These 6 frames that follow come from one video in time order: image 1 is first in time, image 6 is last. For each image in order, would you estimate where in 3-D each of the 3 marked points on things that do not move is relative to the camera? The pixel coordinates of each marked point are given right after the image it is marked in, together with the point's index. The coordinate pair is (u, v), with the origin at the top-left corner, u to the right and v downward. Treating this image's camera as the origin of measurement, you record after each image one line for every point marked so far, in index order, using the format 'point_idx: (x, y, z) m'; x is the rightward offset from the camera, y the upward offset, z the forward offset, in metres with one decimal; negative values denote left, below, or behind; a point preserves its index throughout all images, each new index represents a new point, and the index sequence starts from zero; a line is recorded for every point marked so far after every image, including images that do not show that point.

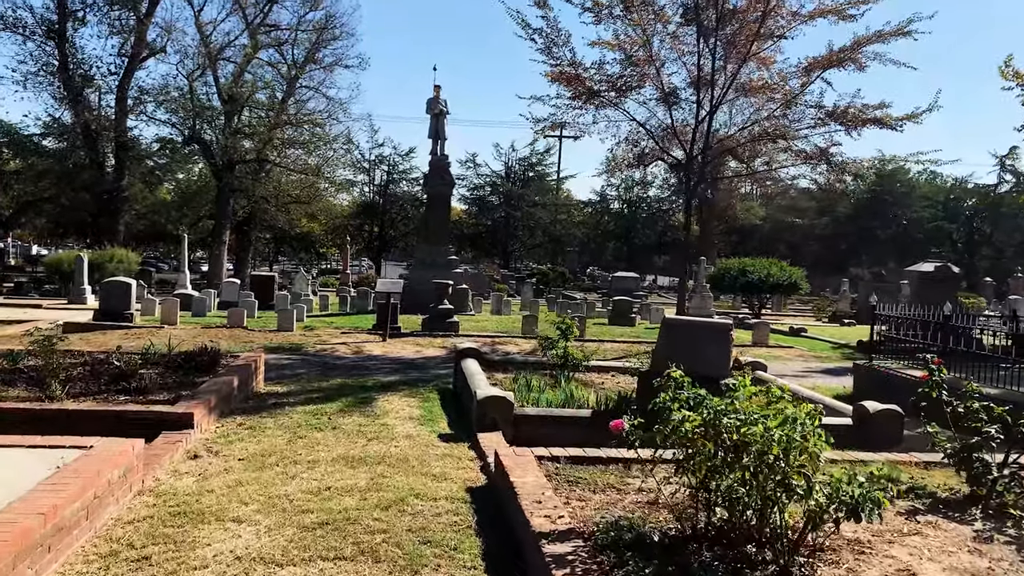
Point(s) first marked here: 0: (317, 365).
0: (-2.9, -1.2, +12.1) m
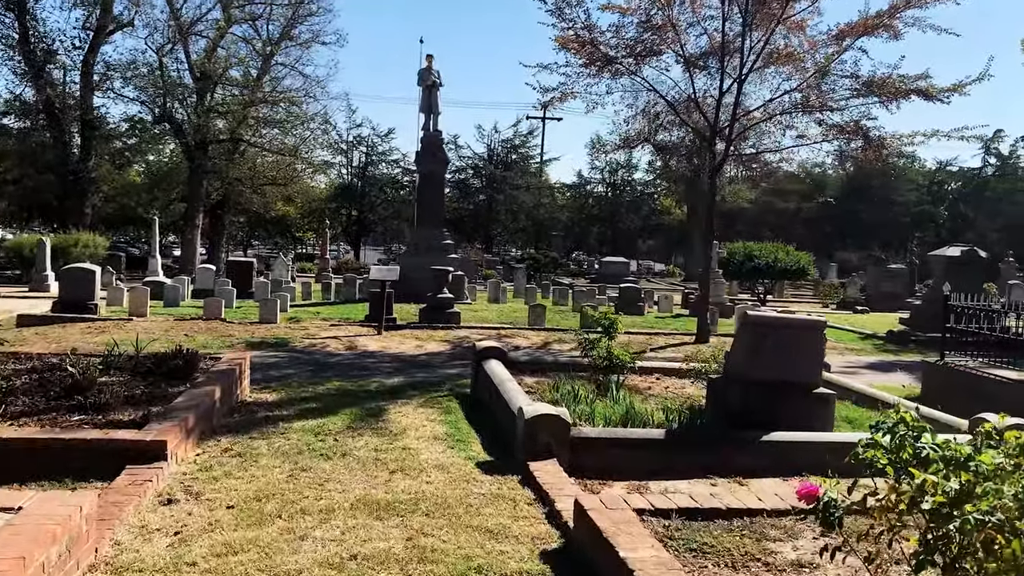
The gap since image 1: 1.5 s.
0: (-2.6, -1.0, +10.6) m
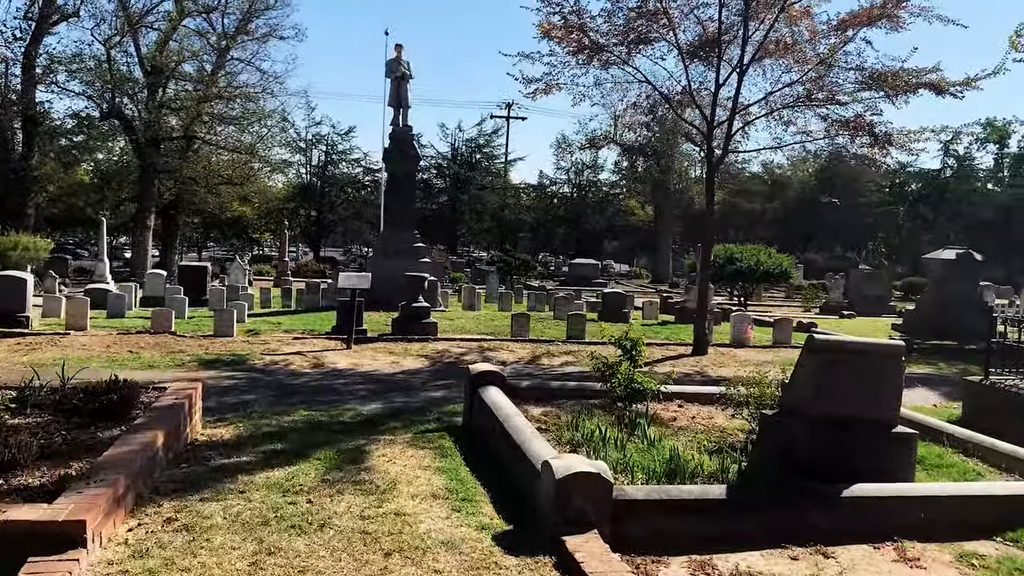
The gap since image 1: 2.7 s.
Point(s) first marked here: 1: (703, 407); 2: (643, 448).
0: (-2.7, -1.1, +9.3) m
1: (+1.7, -1.1, +7.1) m
2: (+0.9, -1.1, +5.5) m
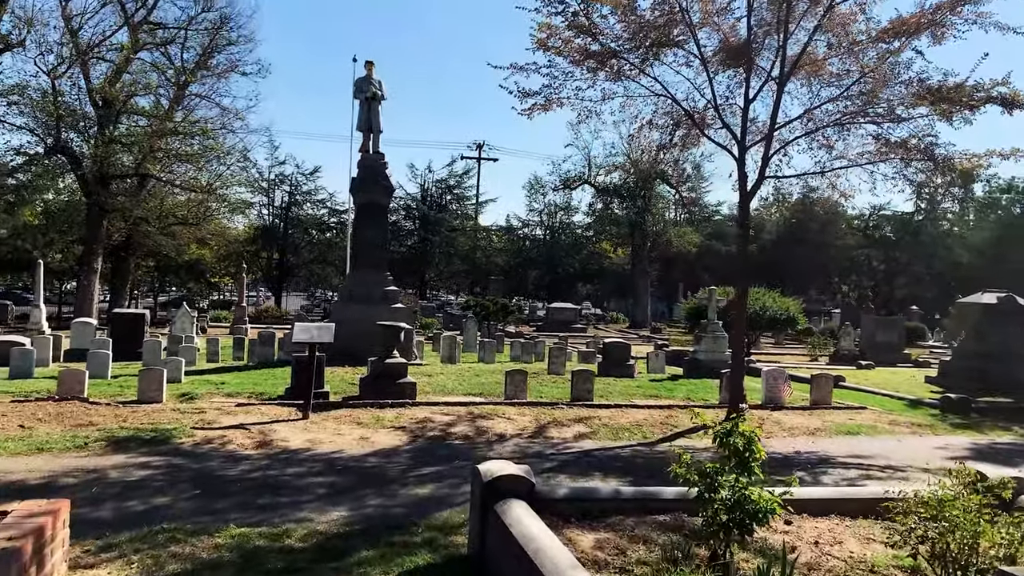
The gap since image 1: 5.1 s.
0: (-2.6, -1.6, +6.8) m
1: (+1.9, -1.5, +4.8) m
2: (+1.1, -1.3, +3.1) m
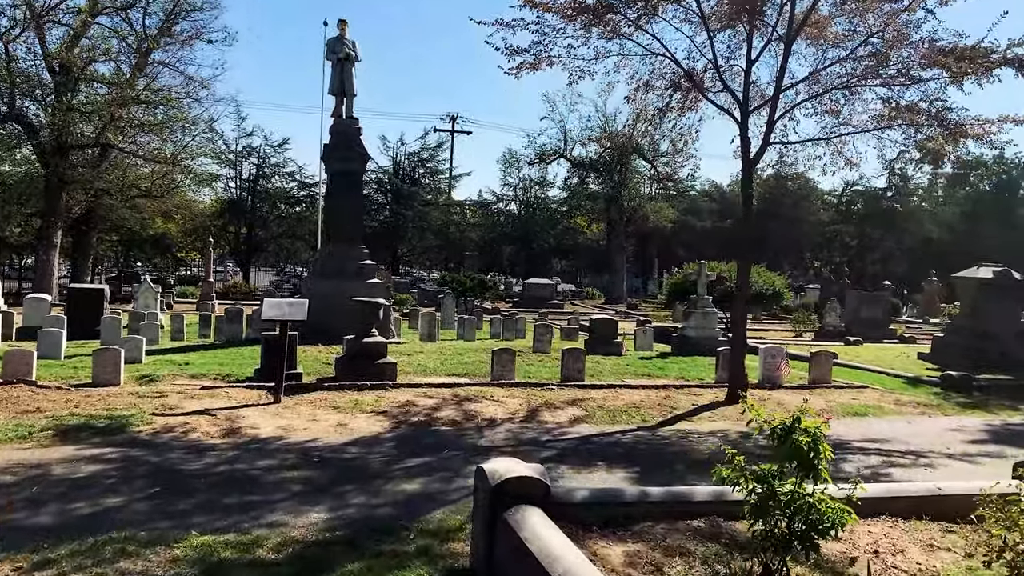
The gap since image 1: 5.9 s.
0: (-2.6, -1.4, +6.0) m
1: (+1.9, -1.3, +4.2) m
2: (+1.2, -1.2, +2.5) m
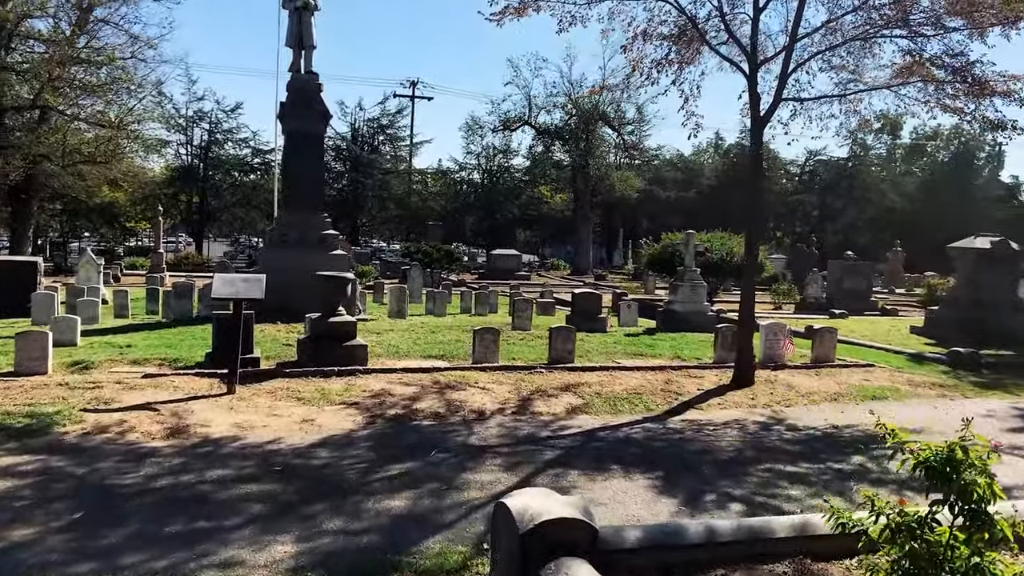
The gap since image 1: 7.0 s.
0: (-2.6, -1.3, +4.9) m
1: (+2.0, -1.2, +3.3) m
2: (+1.5, -1.2, +1.5) m
